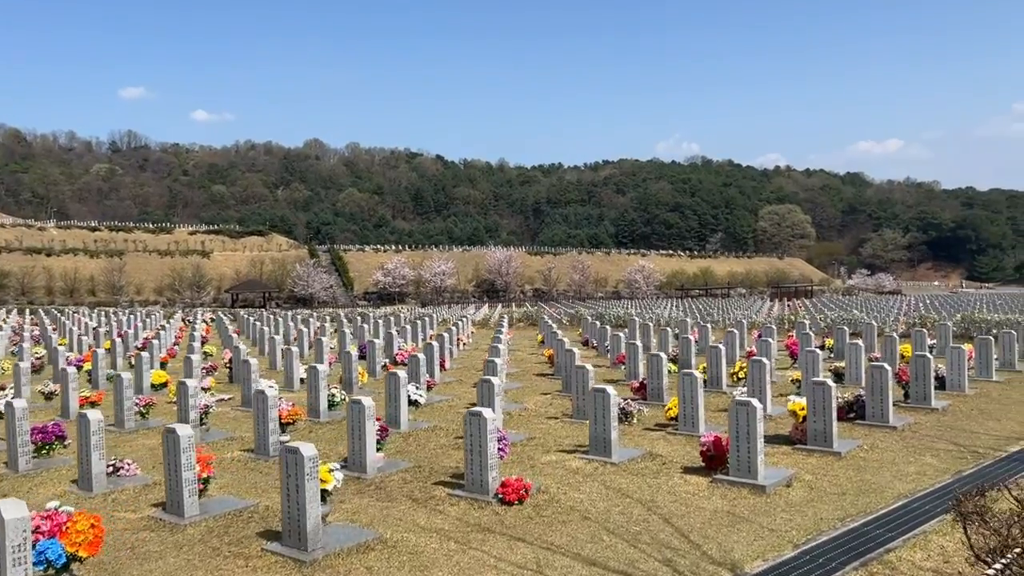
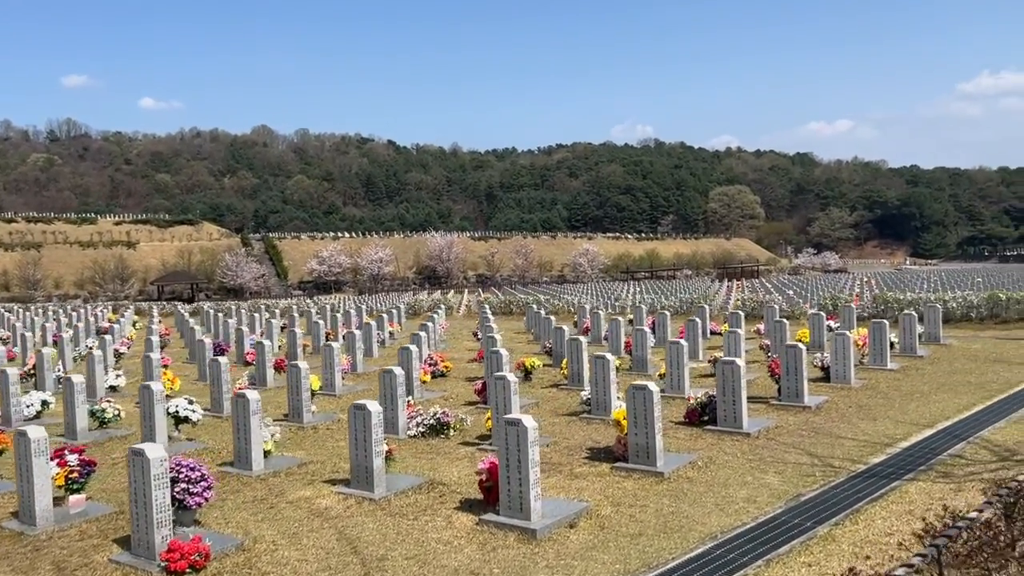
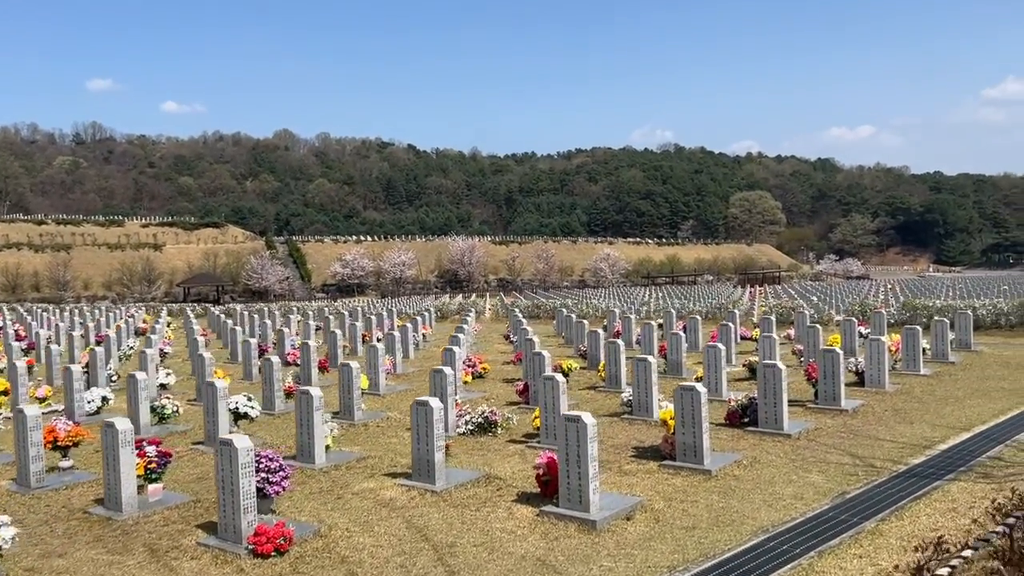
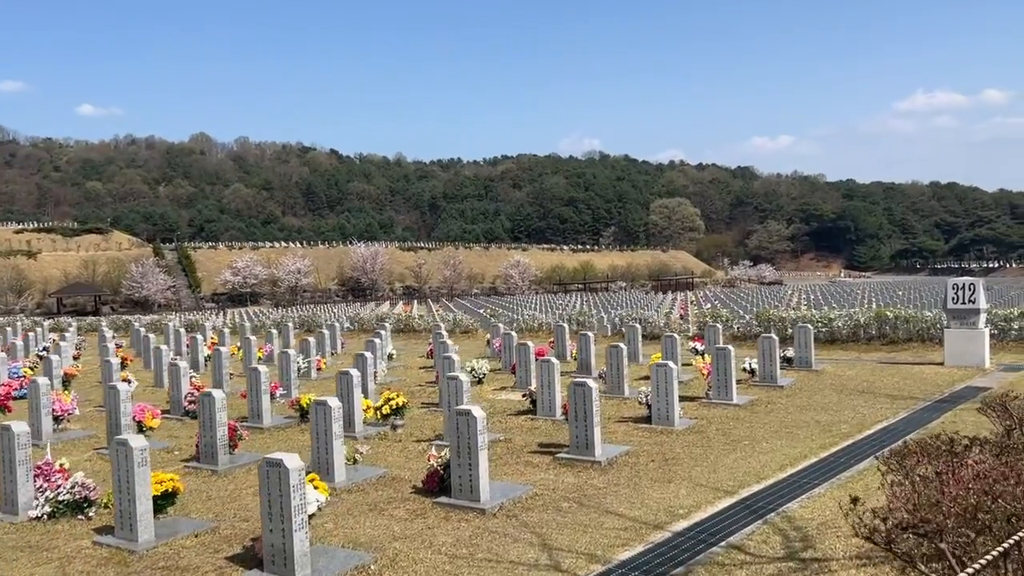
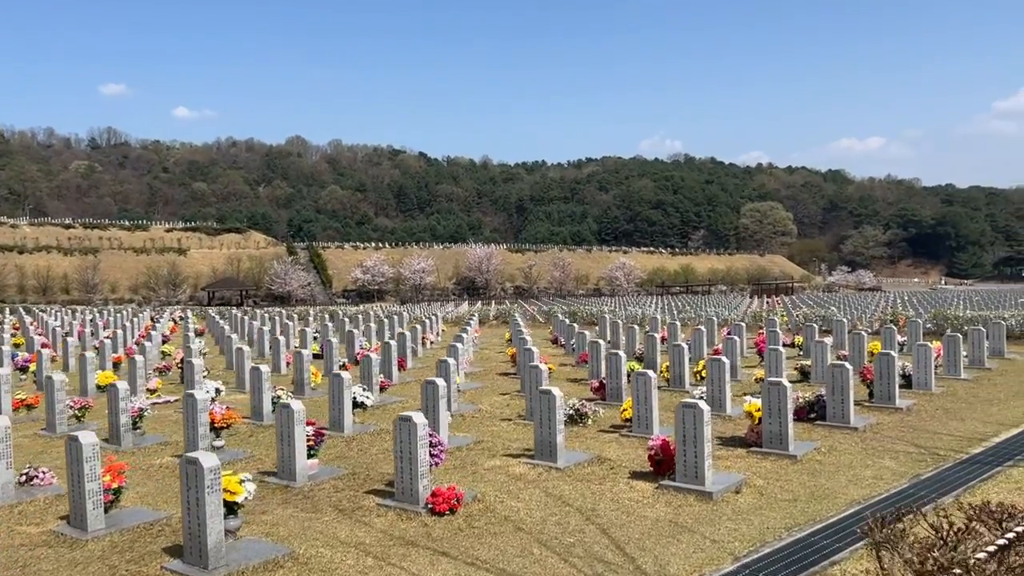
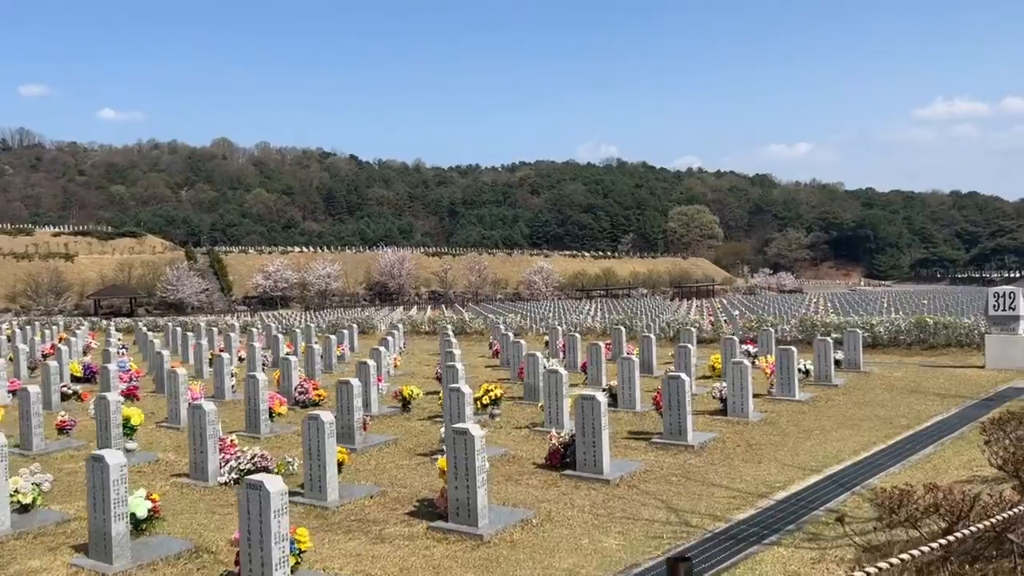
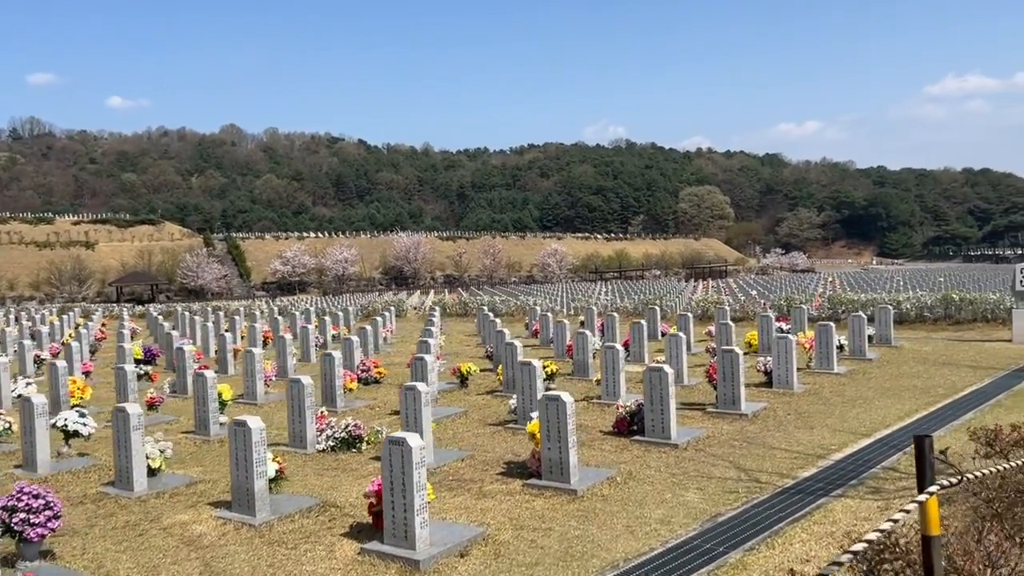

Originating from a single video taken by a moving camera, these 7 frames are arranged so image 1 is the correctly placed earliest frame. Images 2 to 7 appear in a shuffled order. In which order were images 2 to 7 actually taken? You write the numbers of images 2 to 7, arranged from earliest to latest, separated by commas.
5, 3, 2, 7, 6, 4
